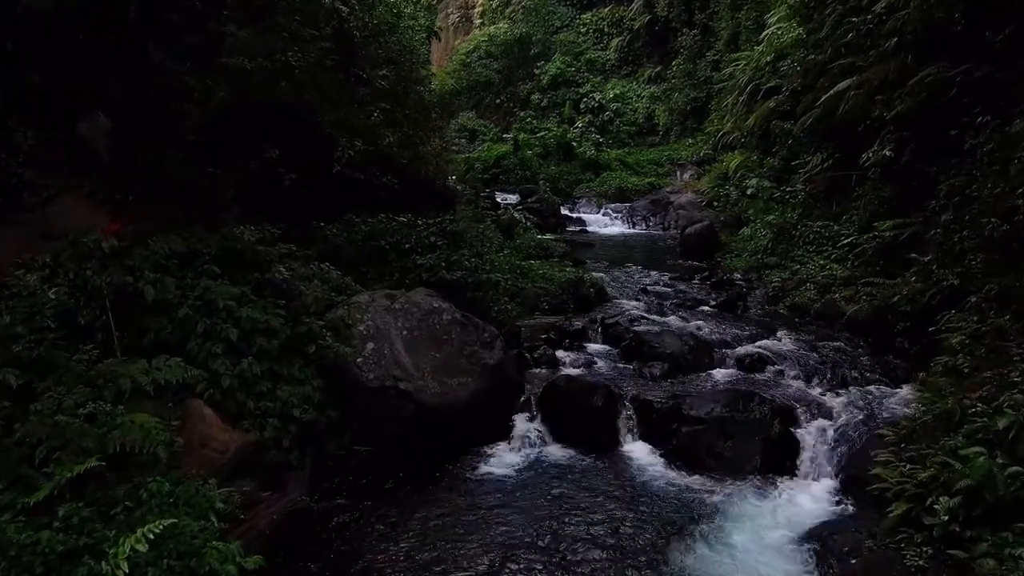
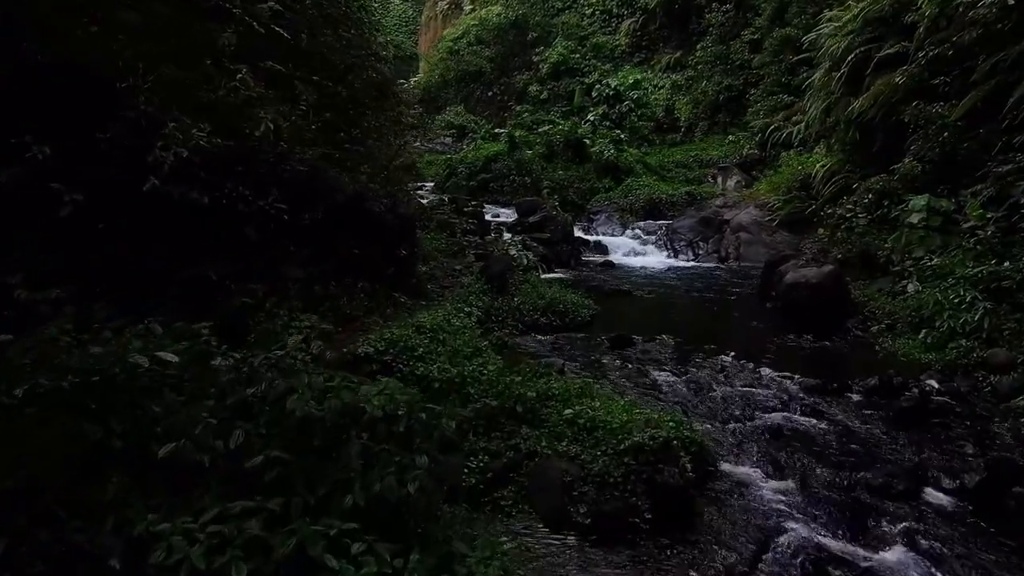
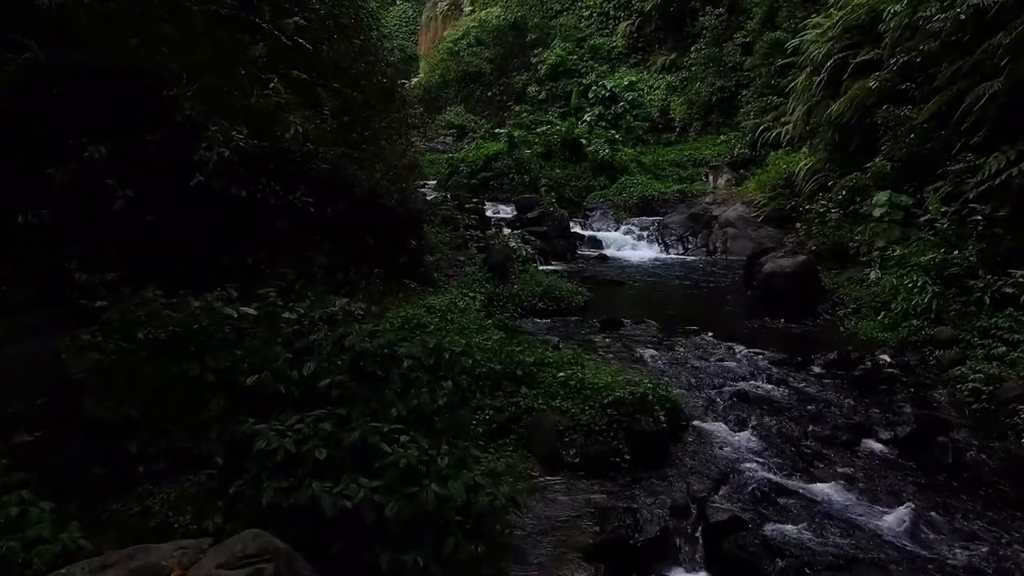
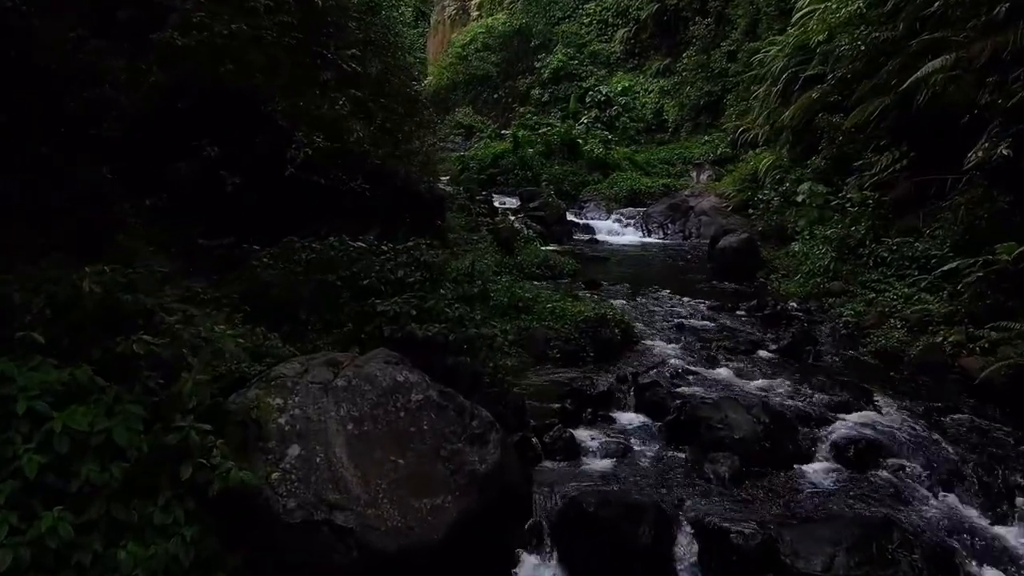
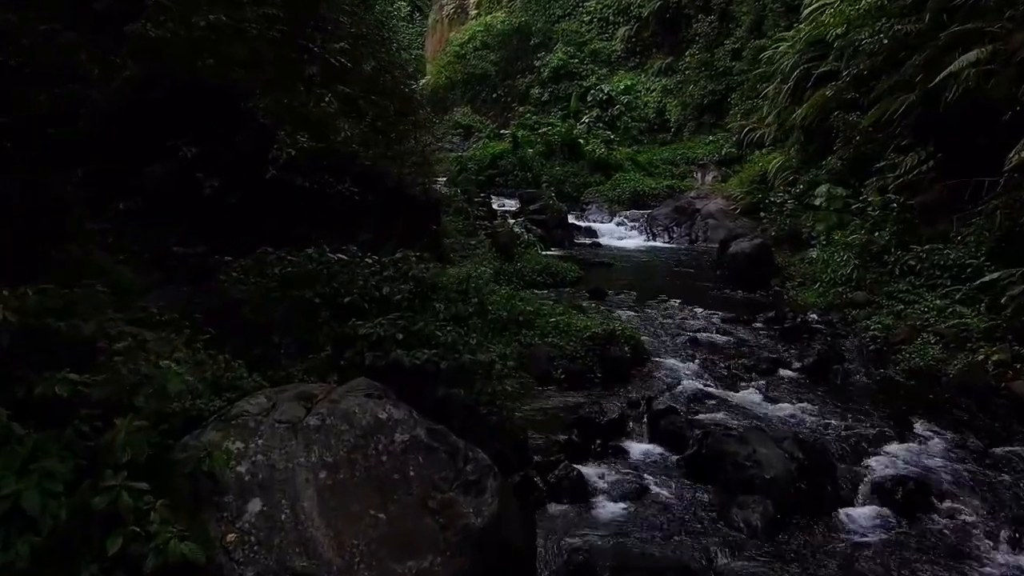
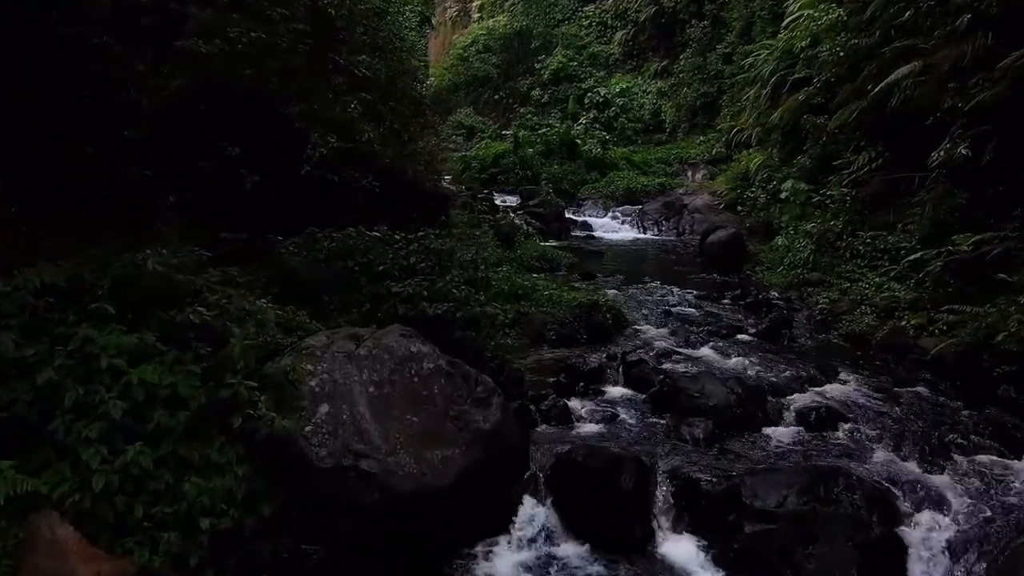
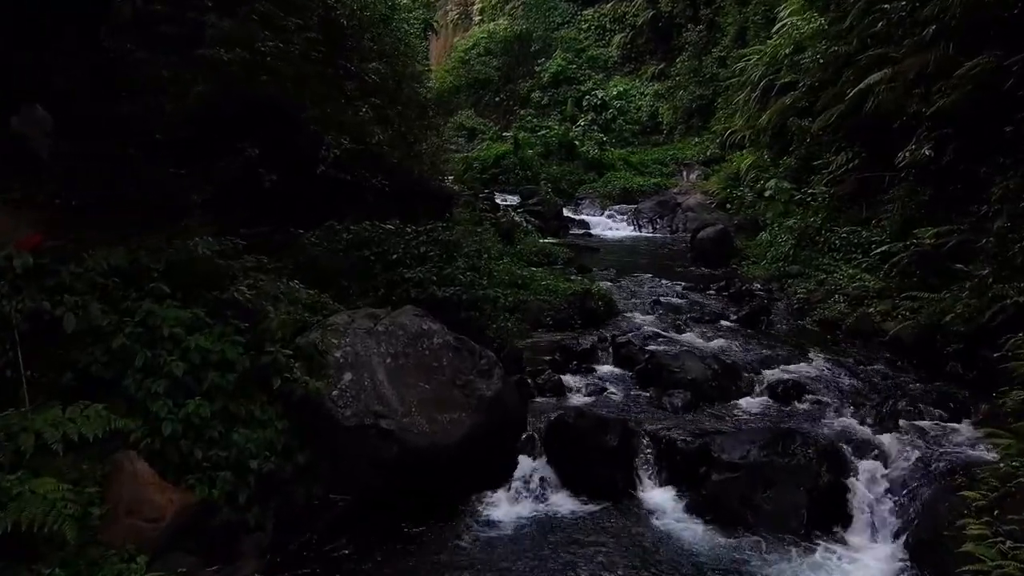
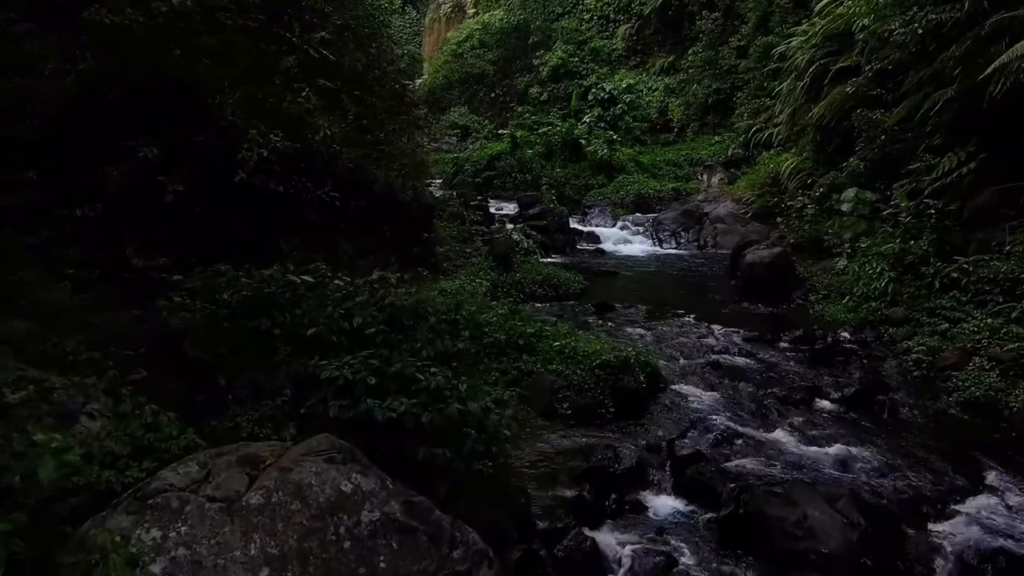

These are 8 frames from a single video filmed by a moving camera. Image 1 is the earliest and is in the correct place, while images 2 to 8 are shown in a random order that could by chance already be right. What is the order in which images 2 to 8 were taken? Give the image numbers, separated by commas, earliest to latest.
7, 6, 4, 5, 8, 3, 2
